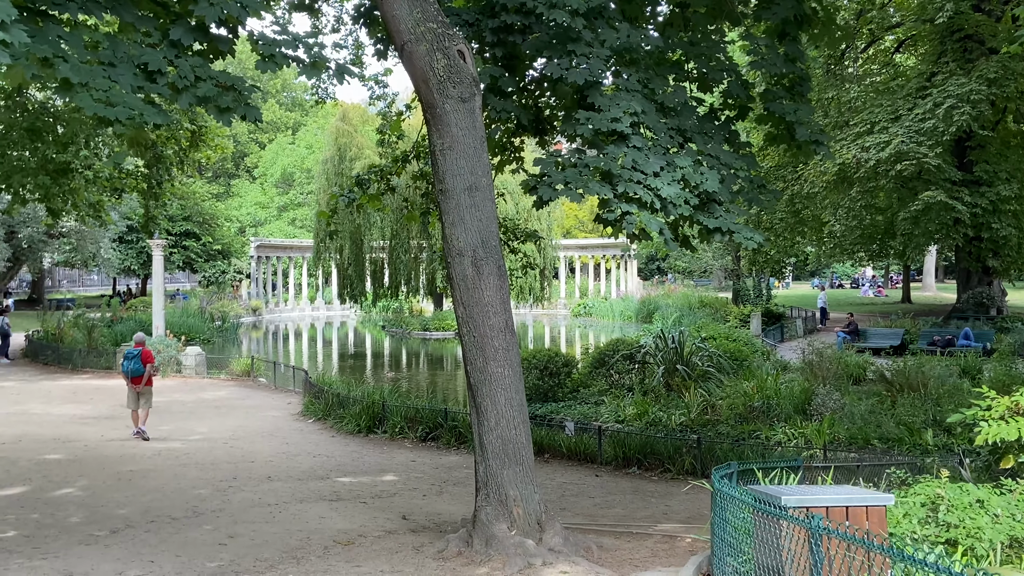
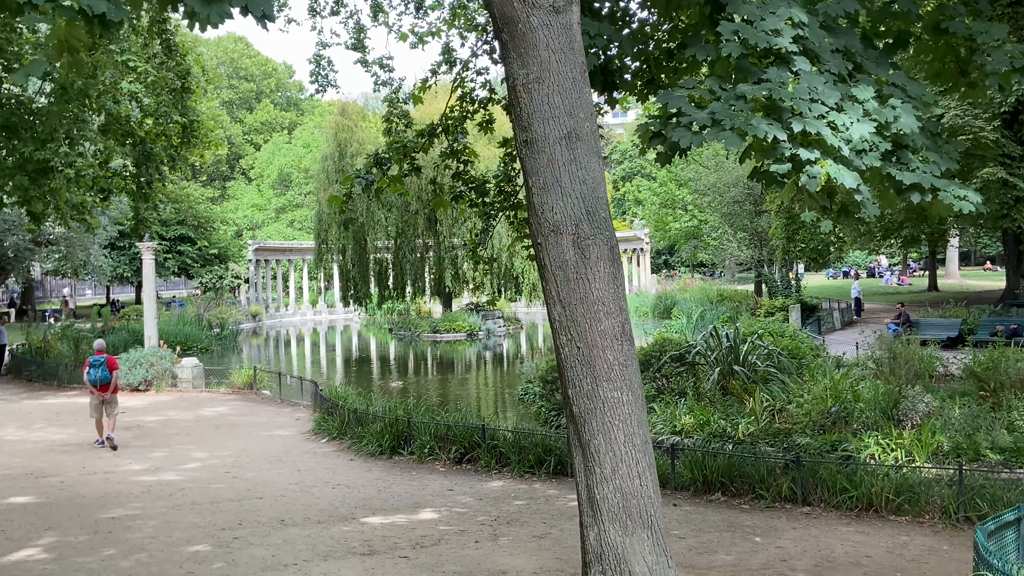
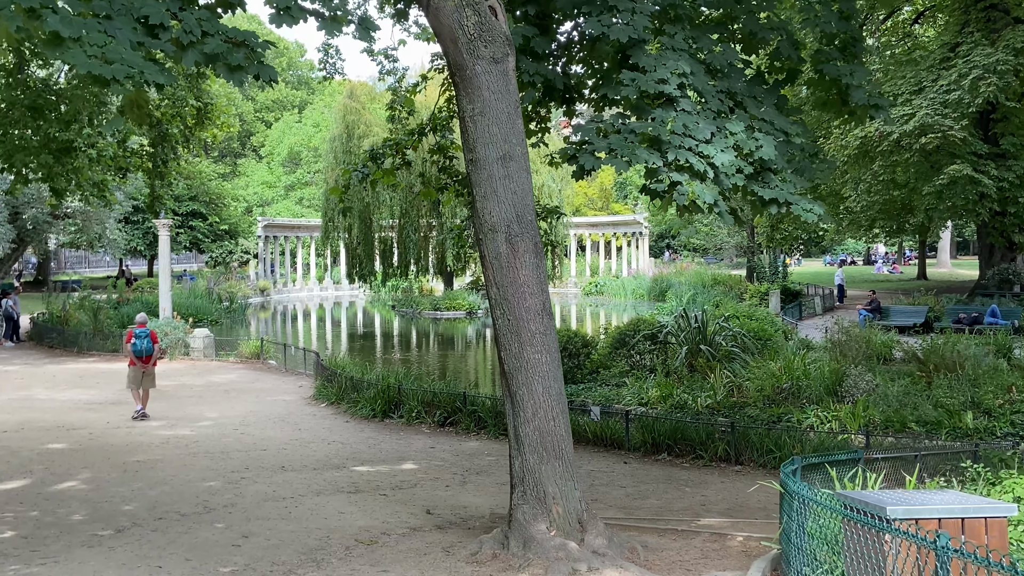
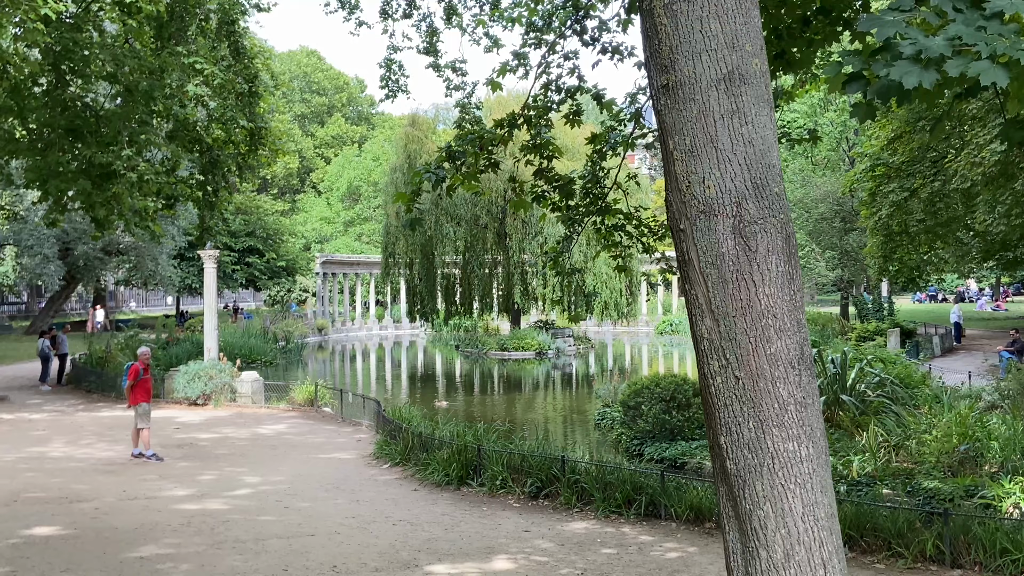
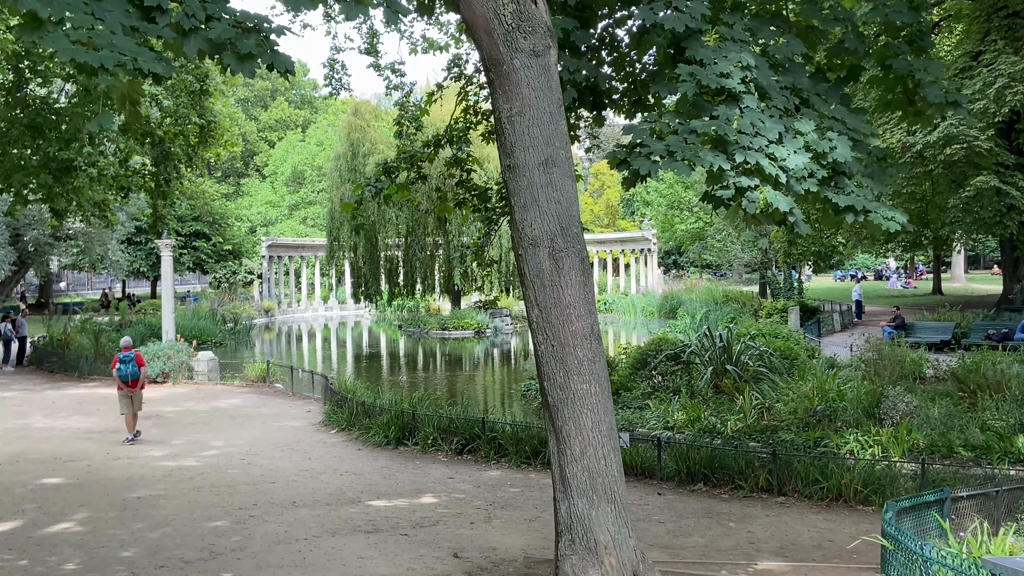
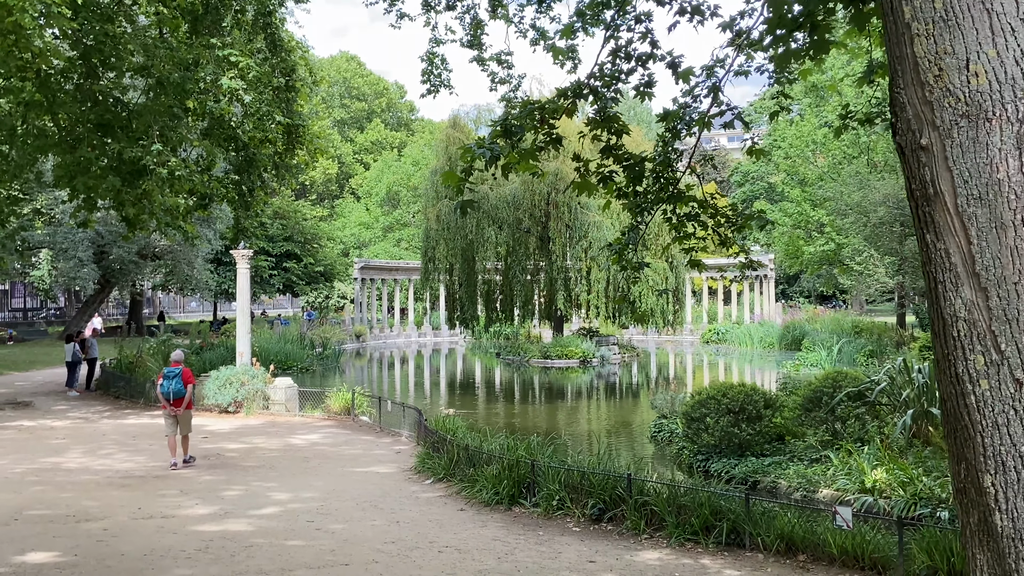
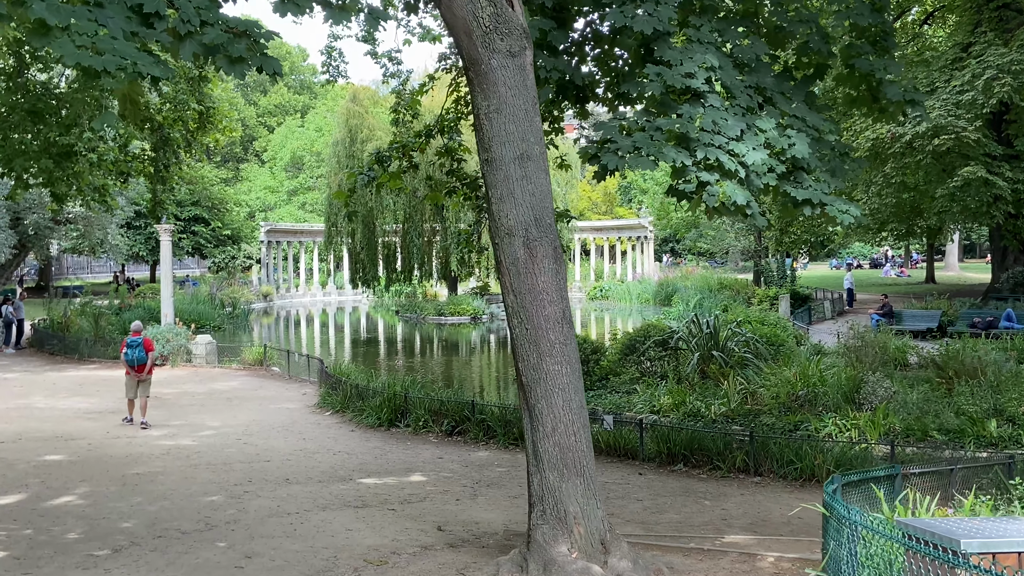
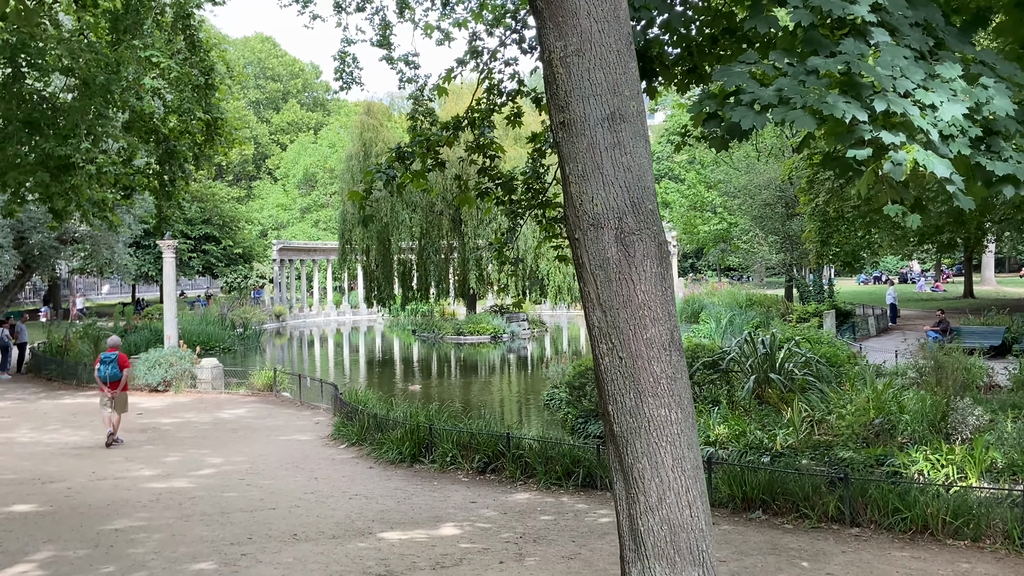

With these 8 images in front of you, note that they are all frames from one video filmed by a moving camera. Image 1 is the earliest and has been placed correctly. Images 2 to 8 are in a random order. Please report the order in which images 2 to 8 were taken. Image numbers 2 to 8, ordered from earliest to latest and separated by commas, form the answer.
3, 7, 5, 2, 8, 4, 6
